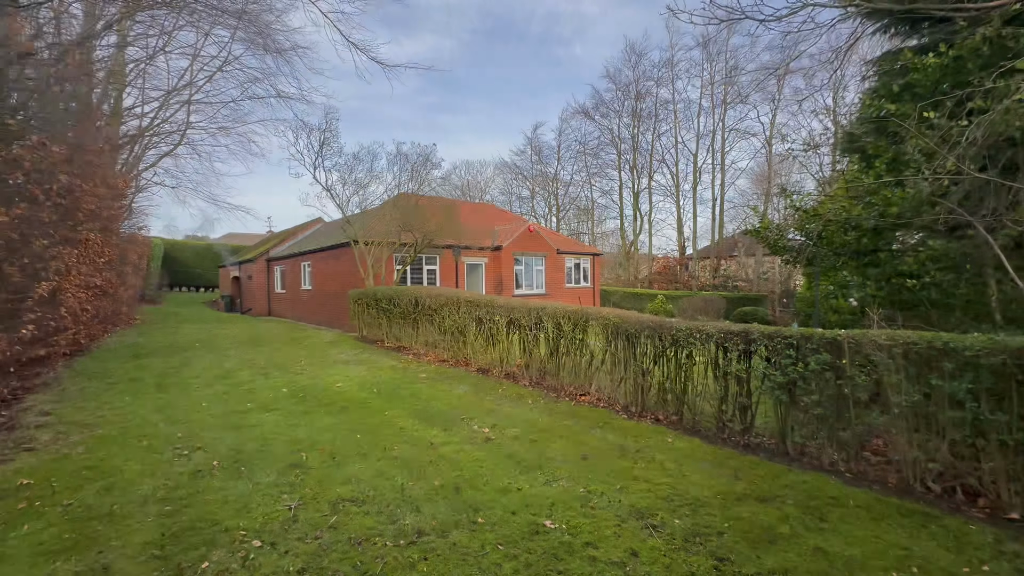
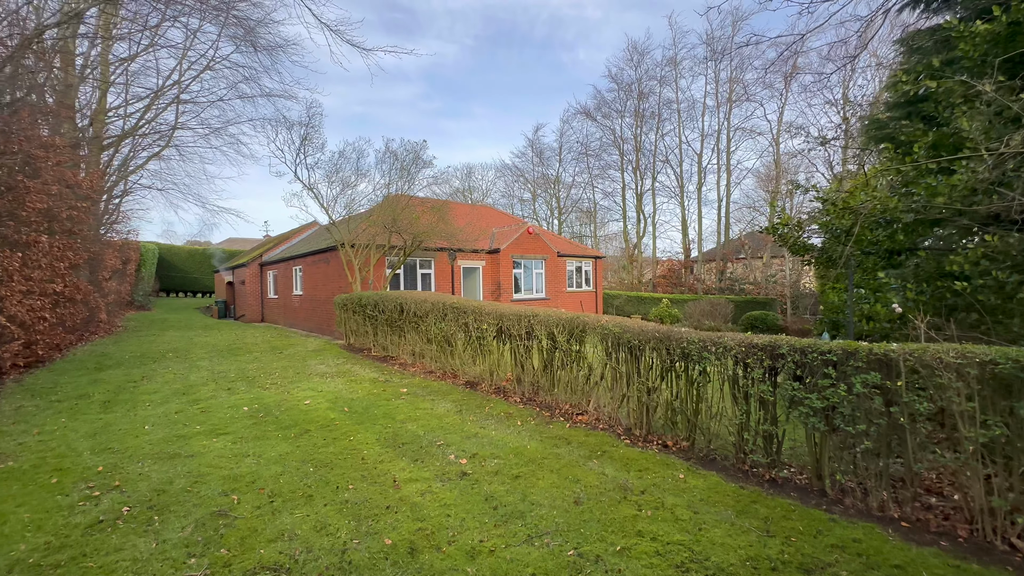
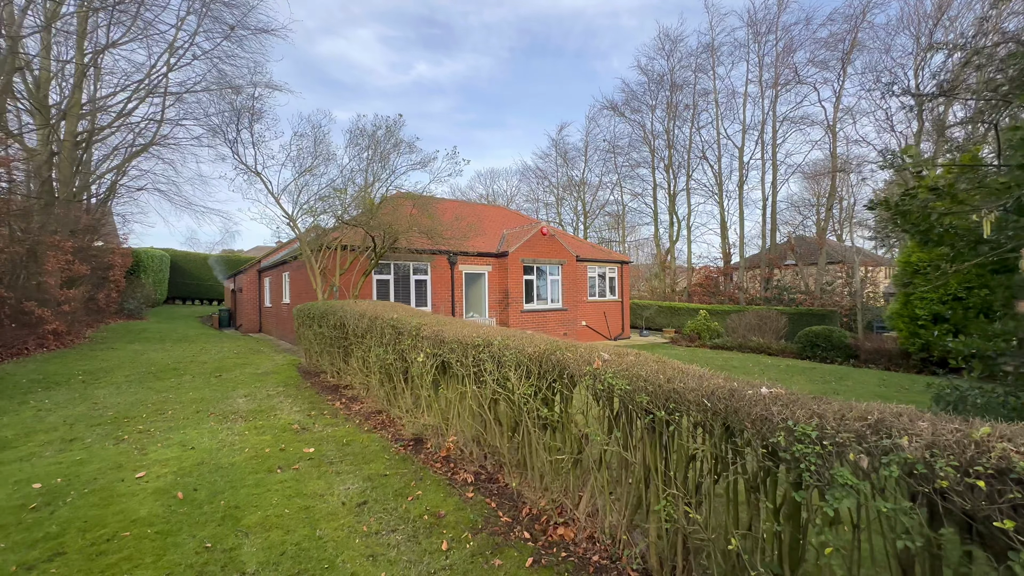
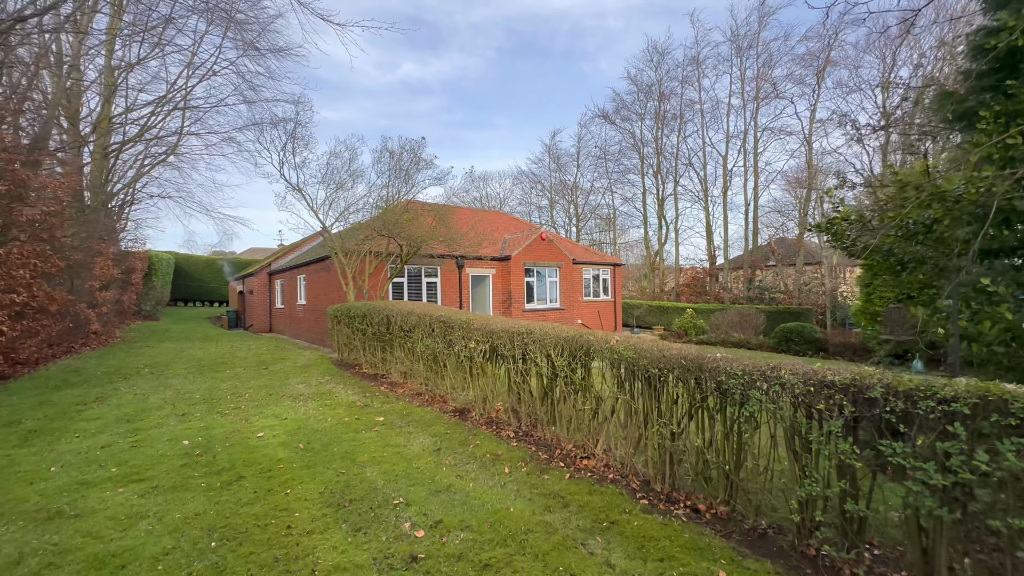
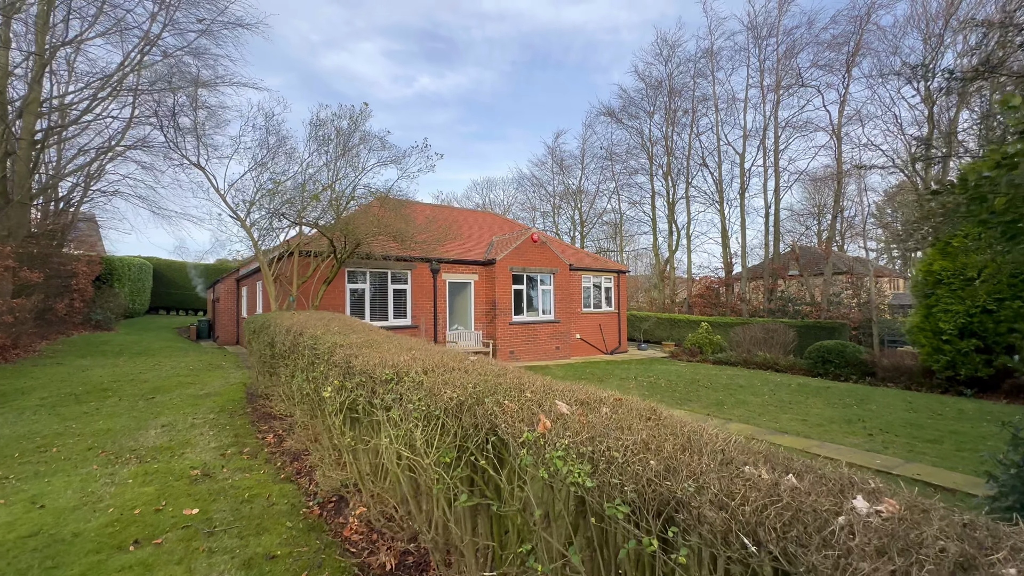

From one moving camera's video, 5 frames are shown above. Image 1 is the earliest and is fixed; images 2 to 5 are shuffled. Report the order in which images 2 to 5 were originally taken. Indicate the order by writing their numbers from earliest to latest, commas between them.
2, 4, 3, 5
